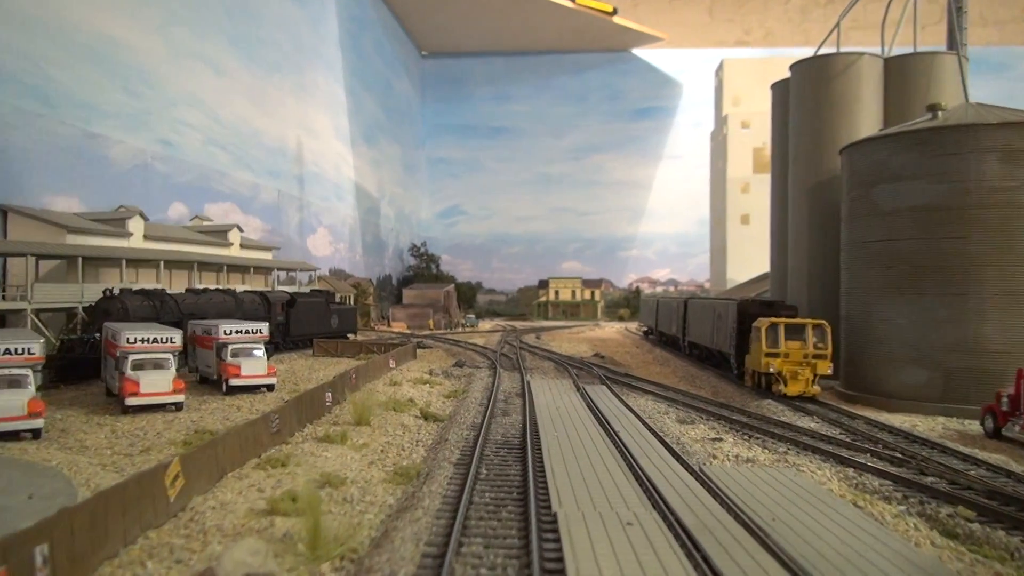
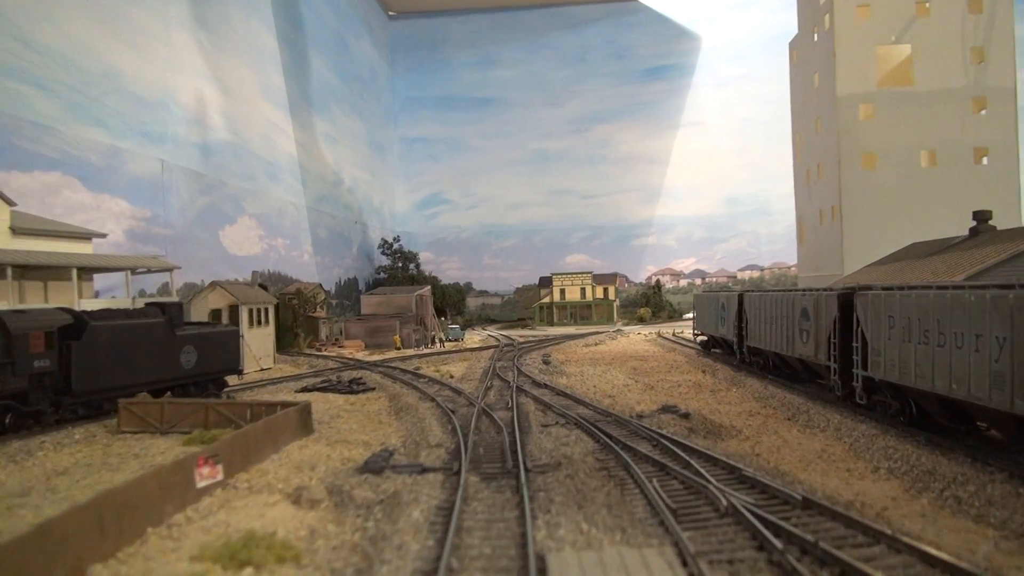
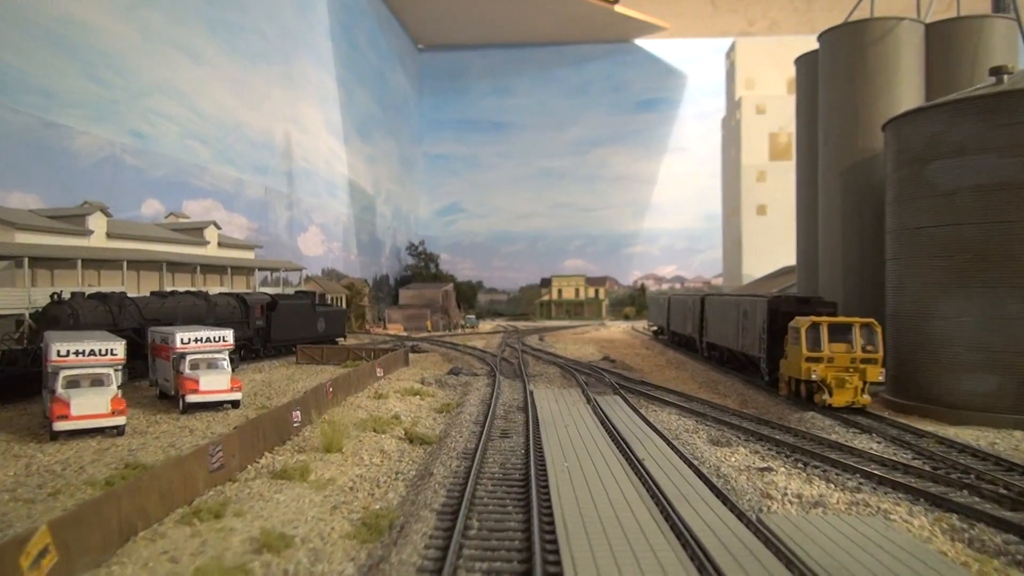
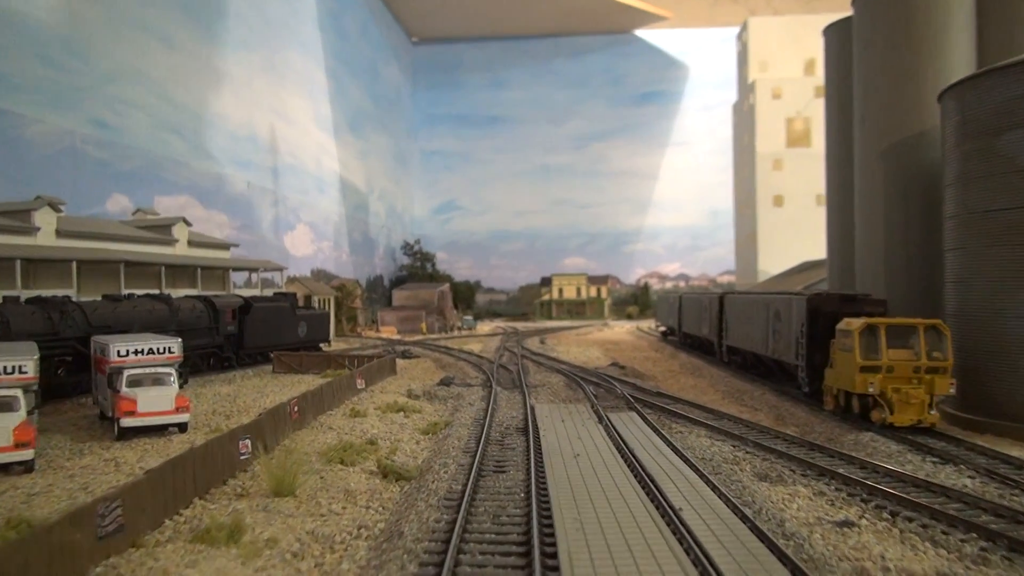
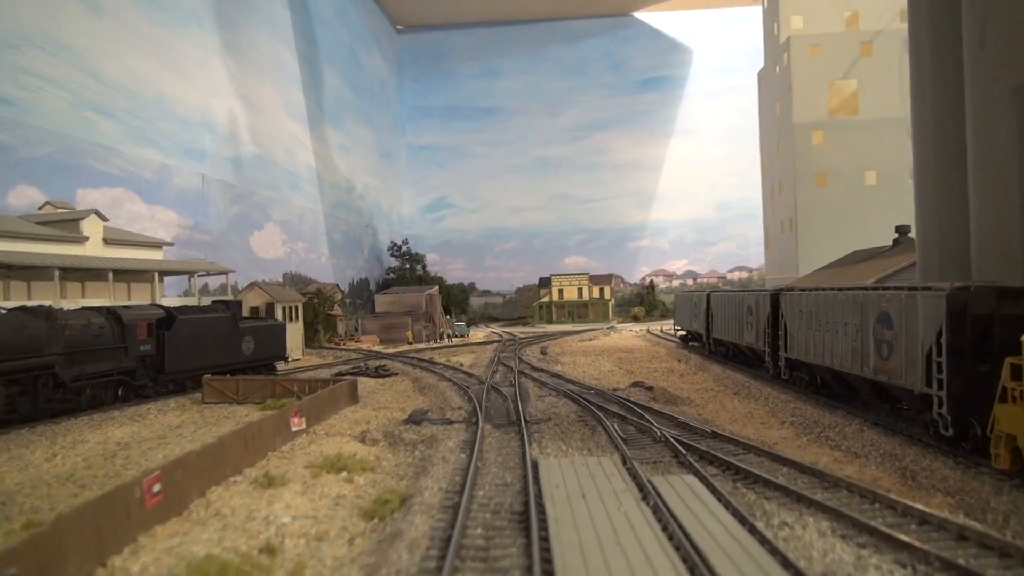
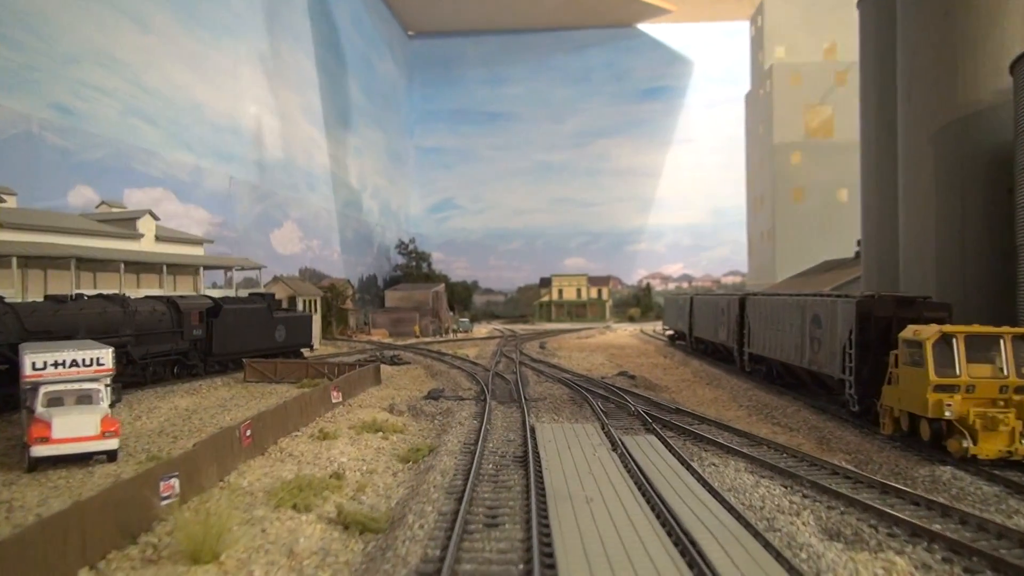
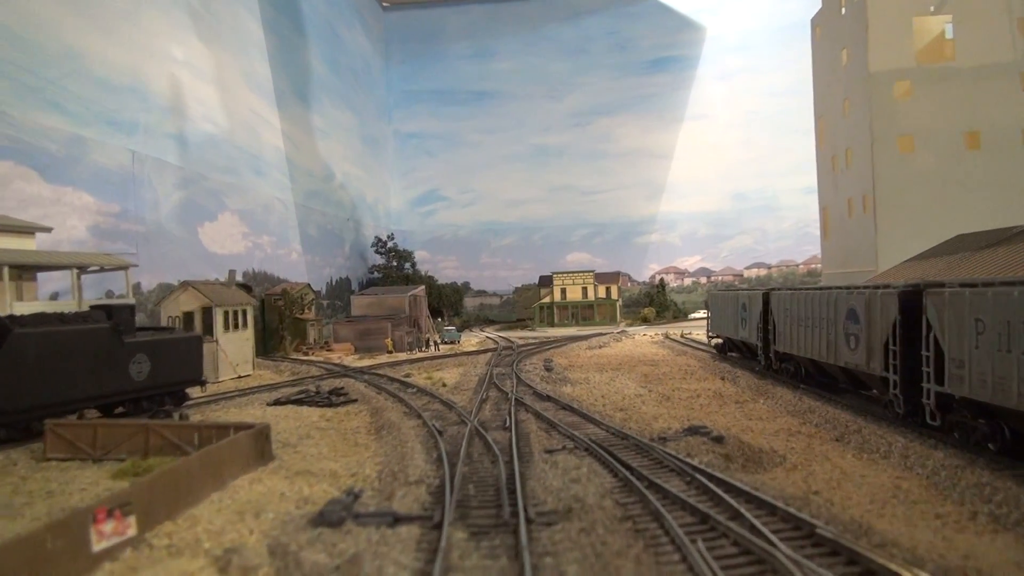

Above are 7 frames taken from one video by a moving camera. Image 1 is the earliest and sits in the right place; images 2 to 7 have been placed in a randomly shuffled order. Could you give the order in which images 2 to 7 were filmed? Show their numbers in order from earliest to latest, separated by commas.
3, 4, 6, 5, 2, 7
